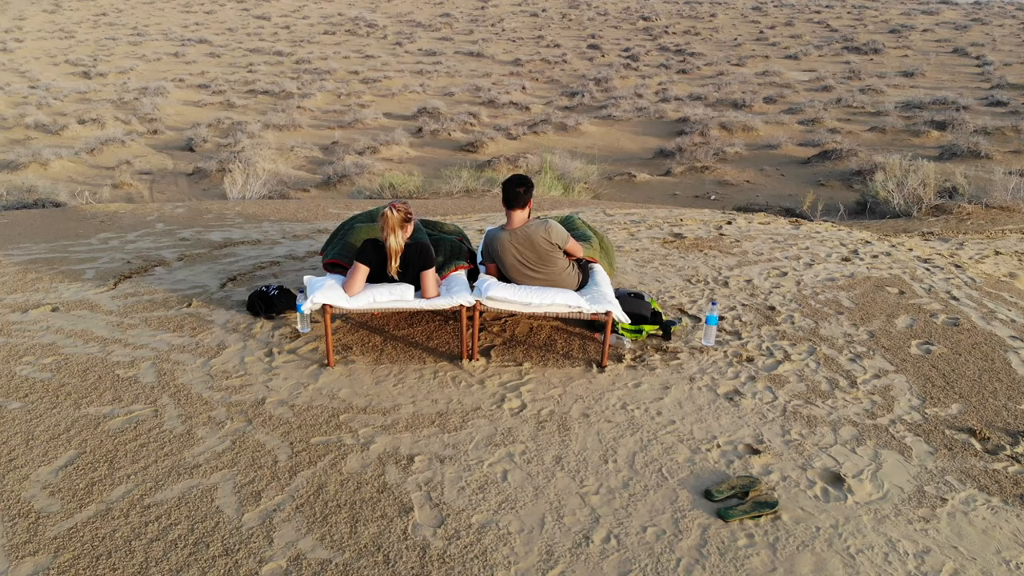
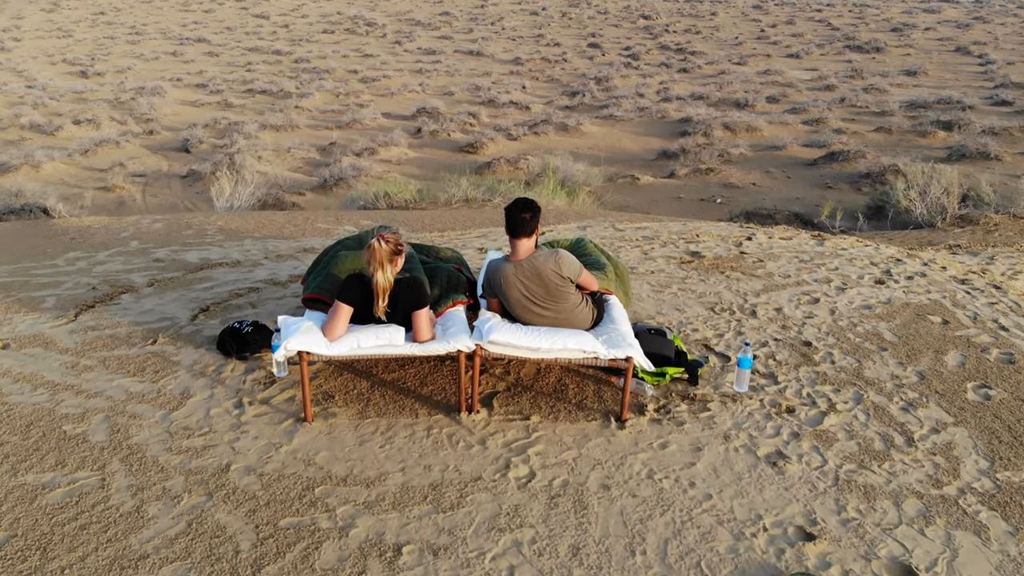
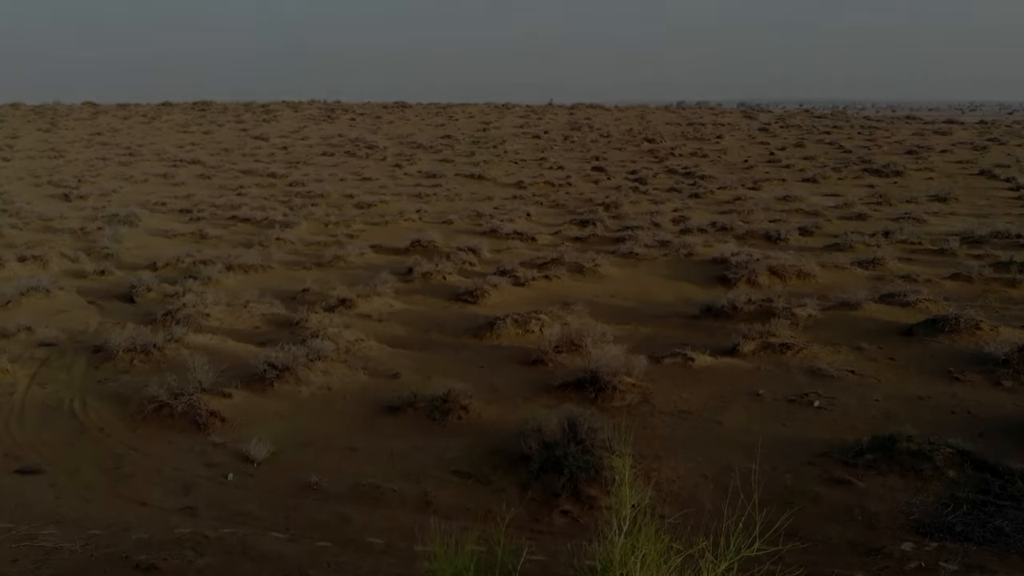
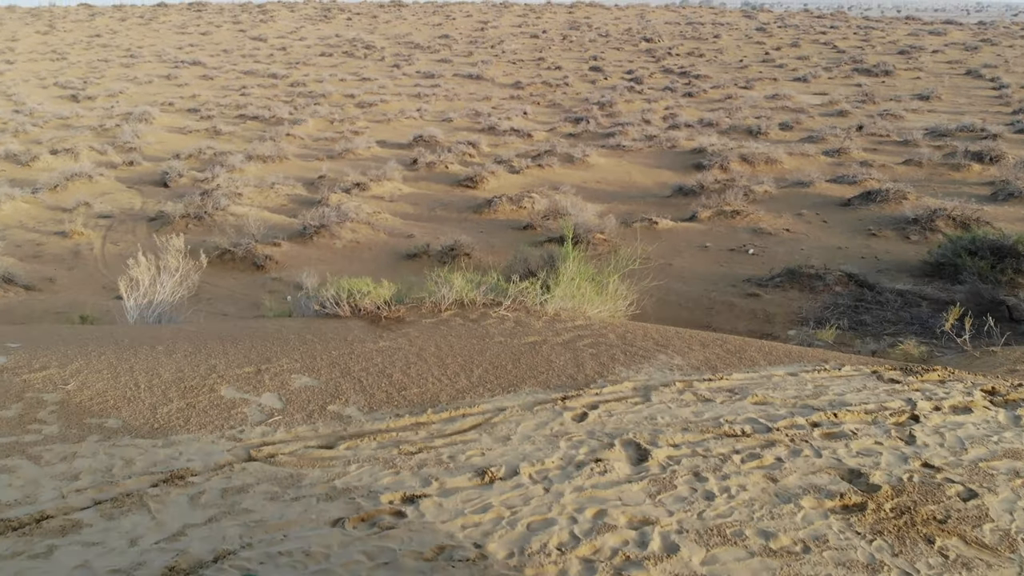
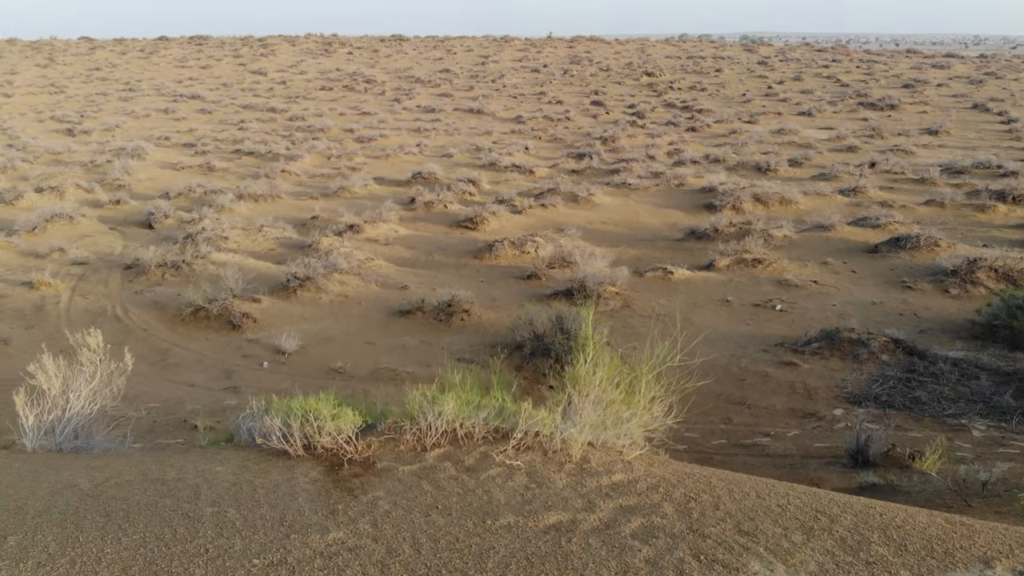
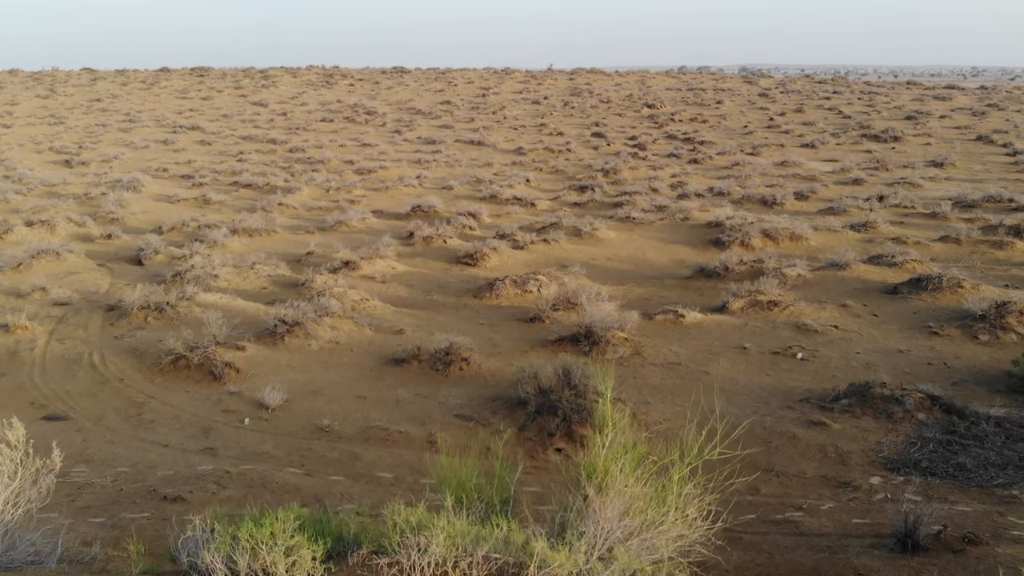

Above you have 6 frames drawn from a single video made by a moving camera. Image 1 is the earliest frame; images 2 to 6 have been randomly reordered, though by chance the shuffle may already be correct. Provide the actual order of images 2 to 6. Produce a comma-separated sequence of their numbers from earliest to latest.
2, 4, 5, 6, 3
